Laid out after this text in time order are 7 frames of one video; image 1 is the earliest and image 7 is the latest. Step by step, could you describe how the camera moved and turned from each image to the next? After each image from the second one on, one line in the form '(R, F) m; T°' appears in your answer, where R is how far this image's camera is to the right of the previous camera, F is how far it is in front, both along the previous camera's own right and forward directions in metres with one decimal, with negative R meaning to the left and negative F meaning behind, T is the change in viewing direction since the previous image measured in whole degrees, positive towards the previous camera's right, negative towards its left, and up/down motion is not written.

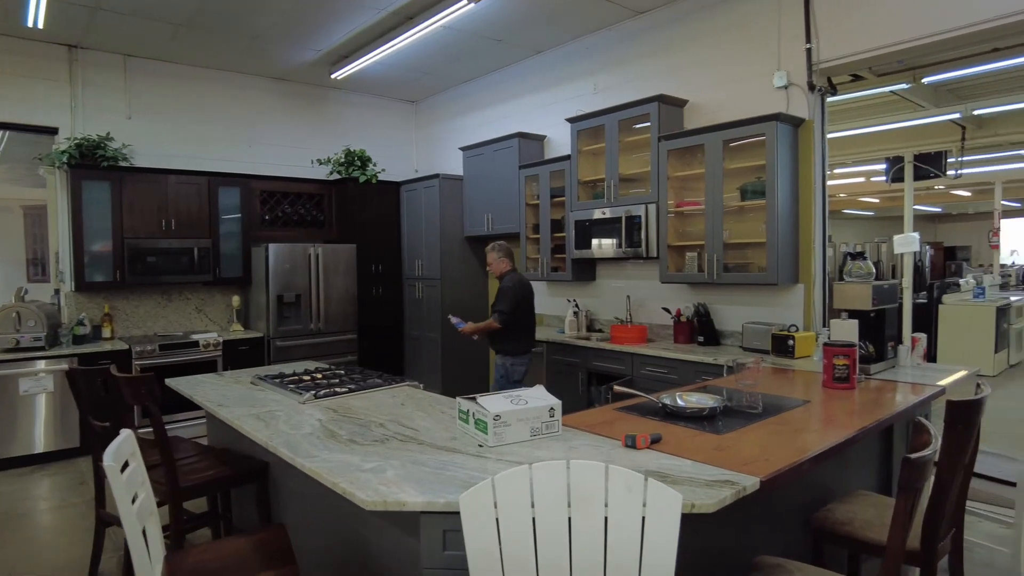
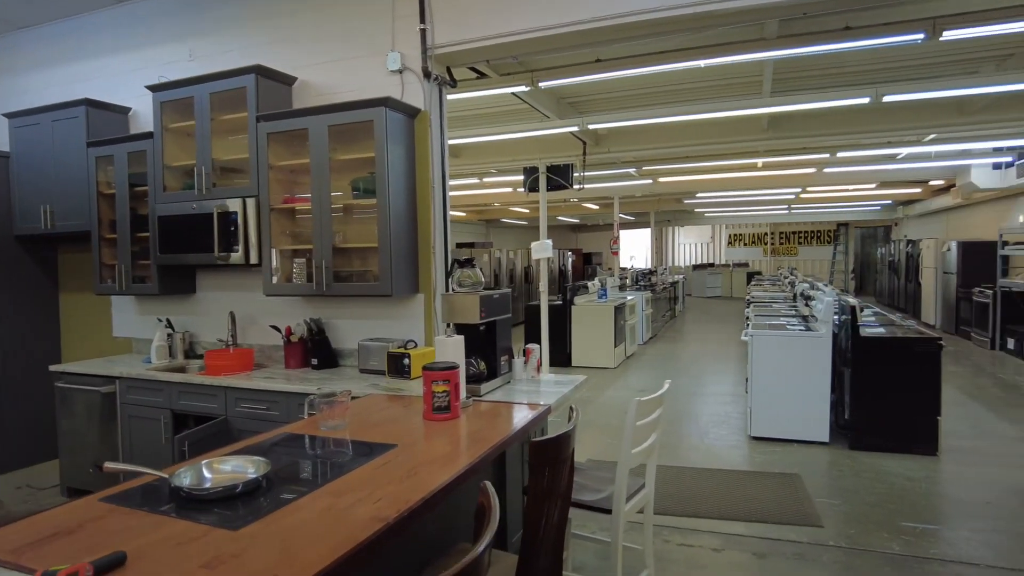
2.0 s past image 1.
(+0.5, +0.5) m; +27°
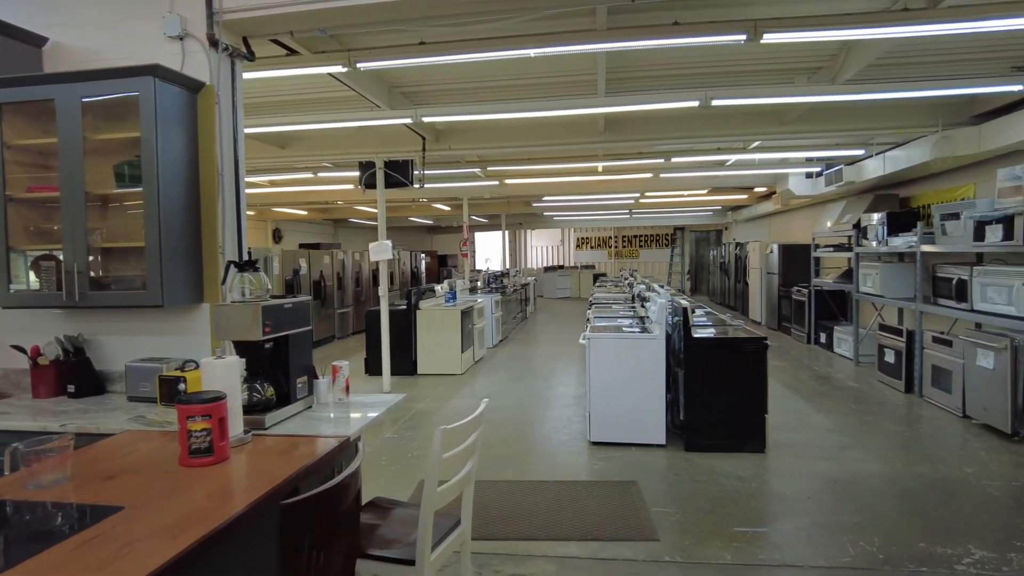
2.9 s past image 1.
(+0.2, +0.3) m; +12°
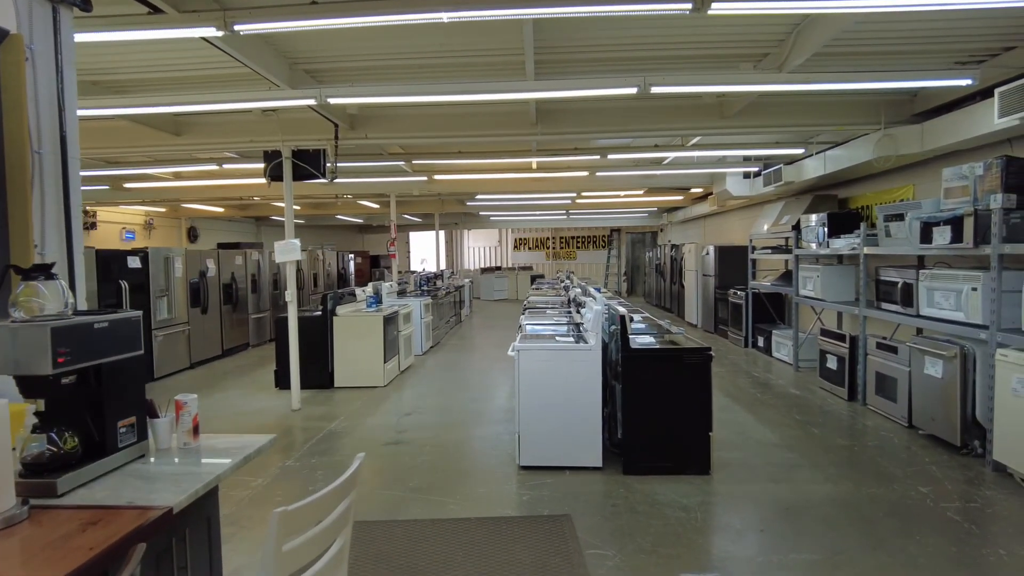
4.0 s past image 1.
(+0.1, +0.5) m; +5°
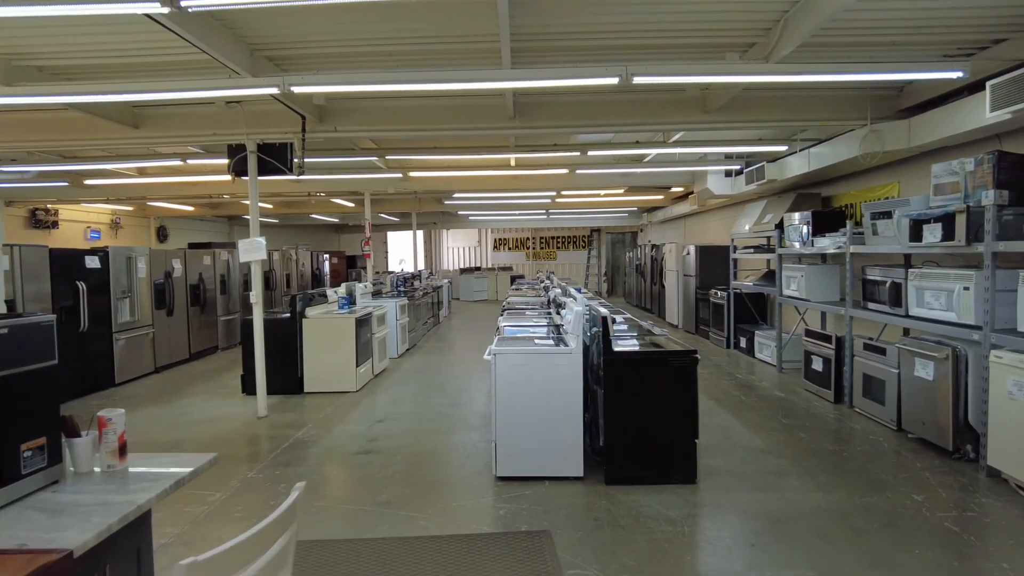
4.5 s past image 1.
(0.0, +0.2) m; +2°
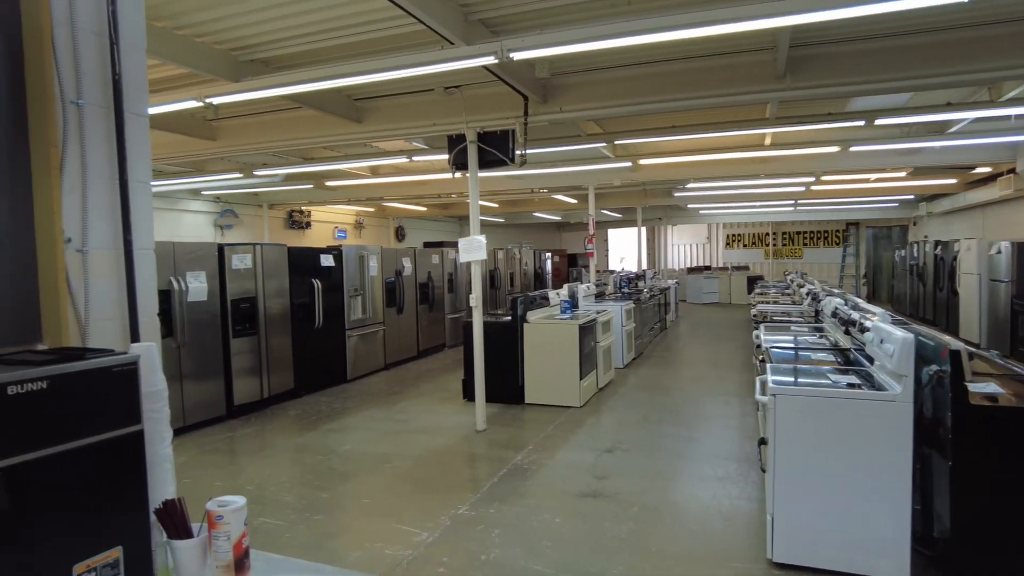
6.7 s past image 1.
(-0.2, +0.8) m; -19°
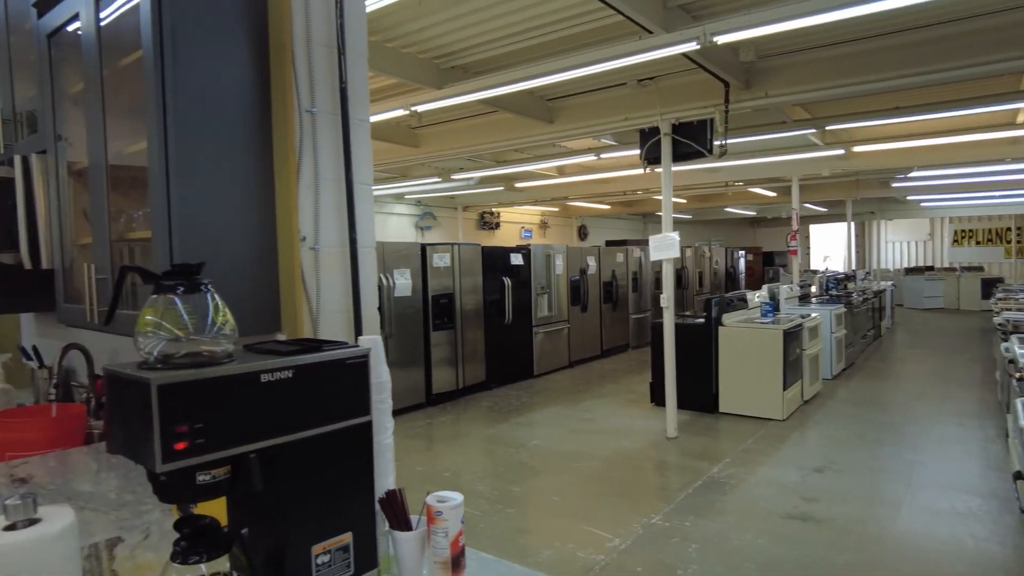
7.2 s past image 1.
(-0.1, +0.1) m; -16°
